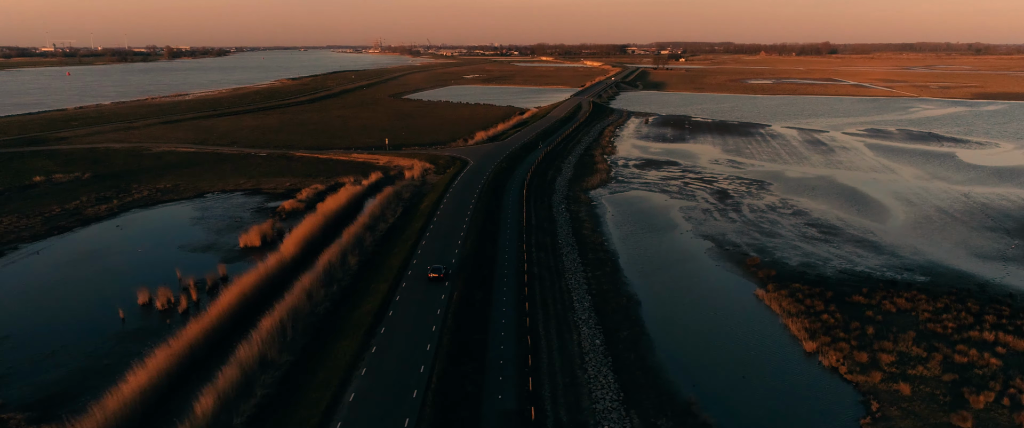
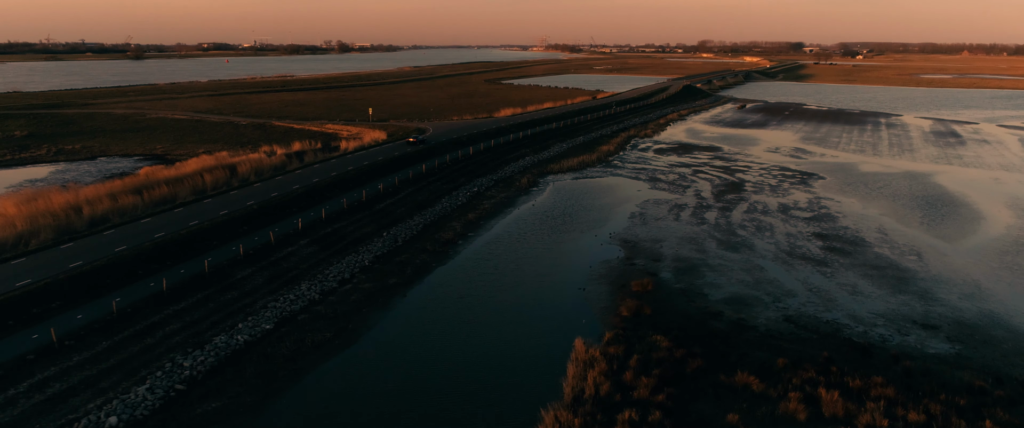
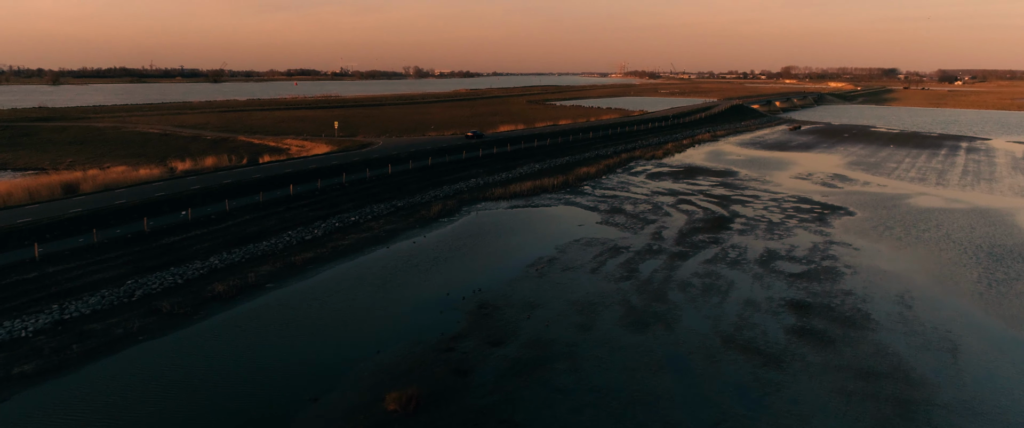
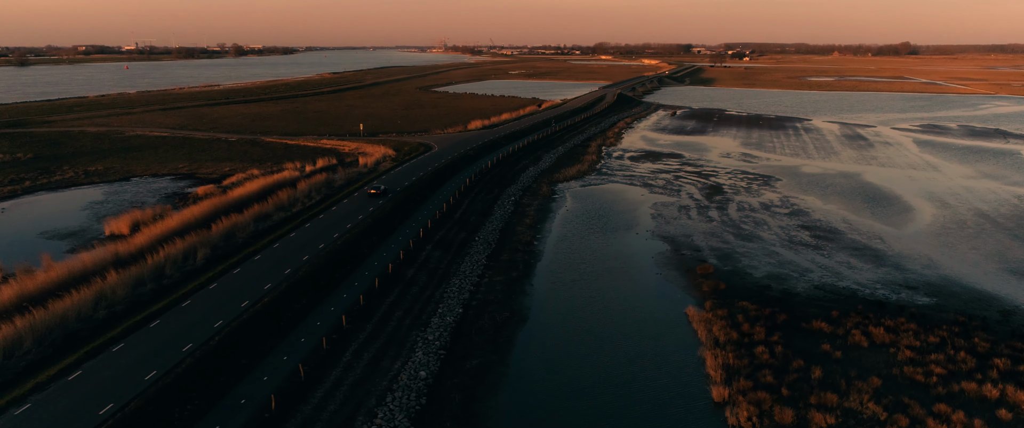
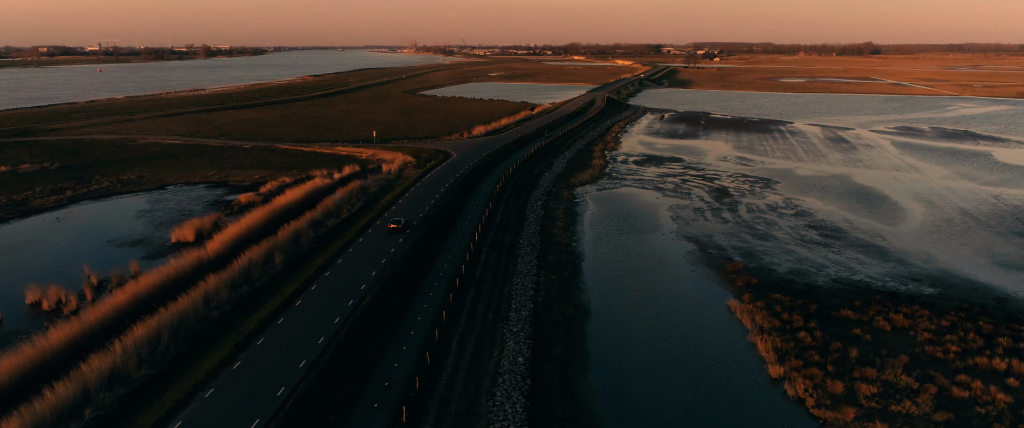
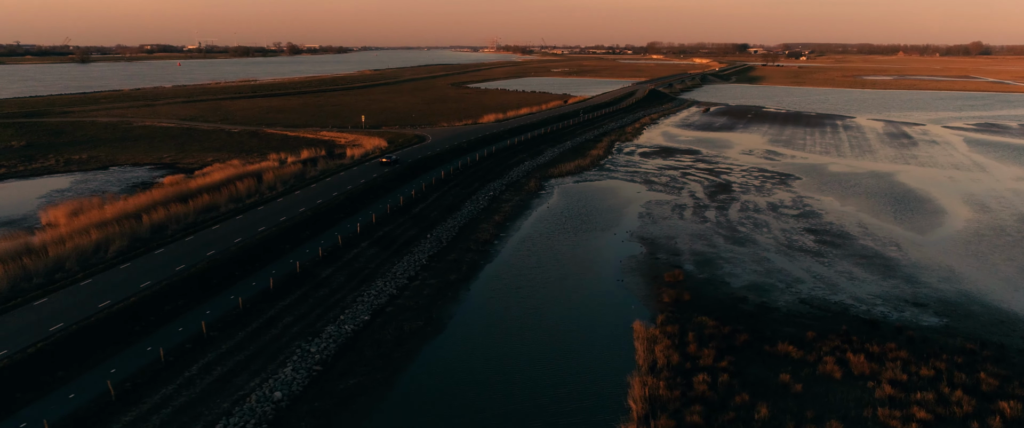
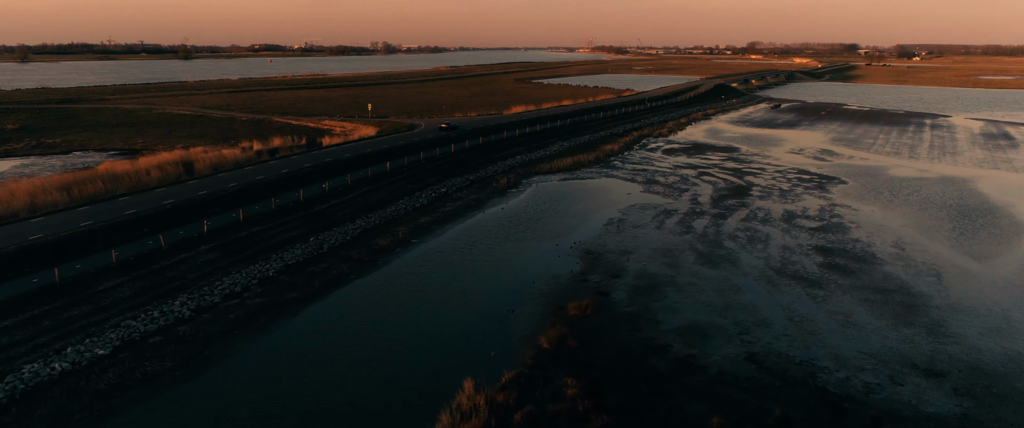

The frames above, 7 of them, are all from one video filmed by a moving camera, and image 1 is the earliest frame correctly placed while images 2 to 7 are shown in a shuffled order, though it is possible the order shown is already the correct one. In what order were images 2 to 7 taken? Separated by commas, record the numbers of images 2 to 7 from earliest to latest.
5, 4, 6, 2, 7, 3
